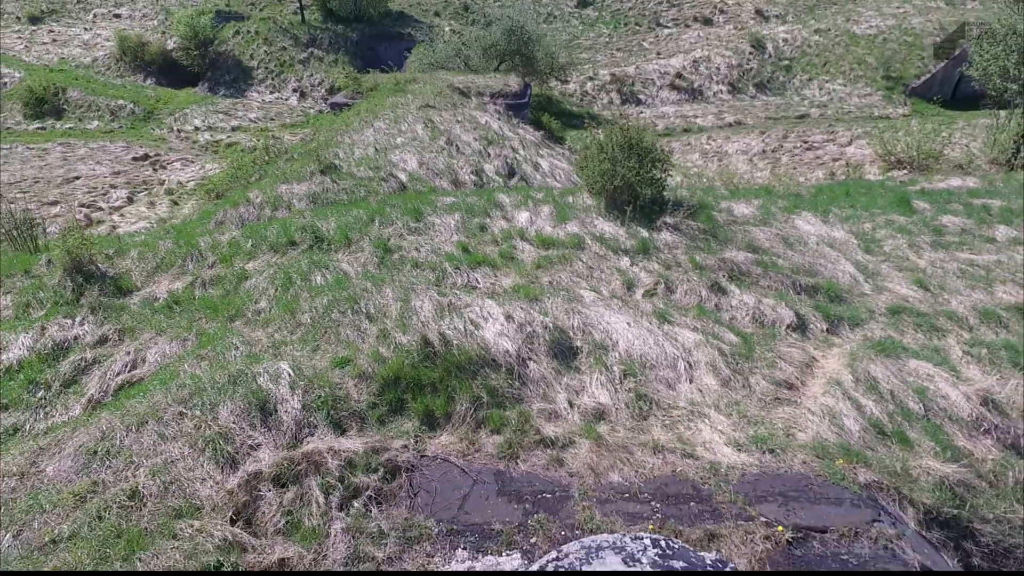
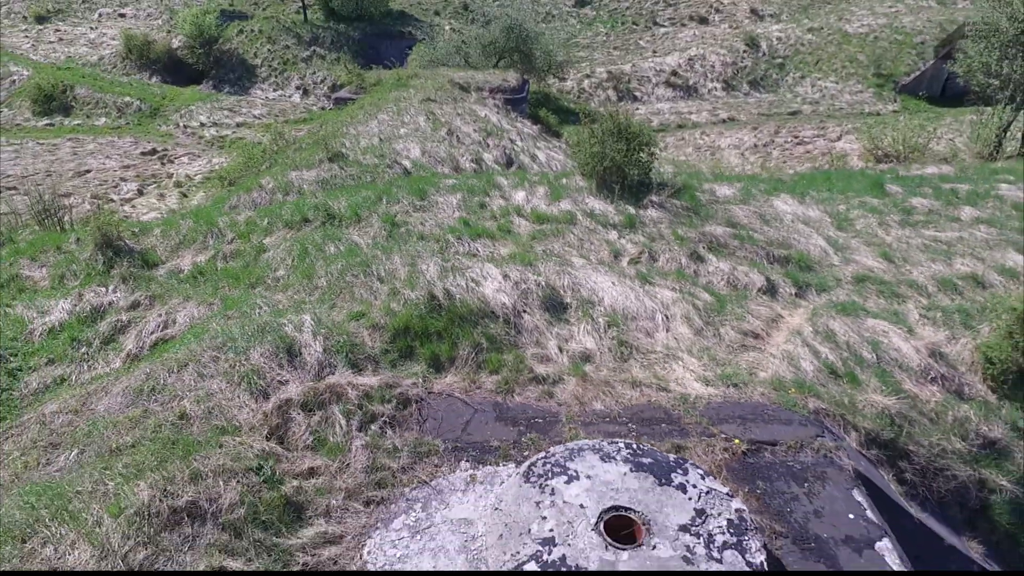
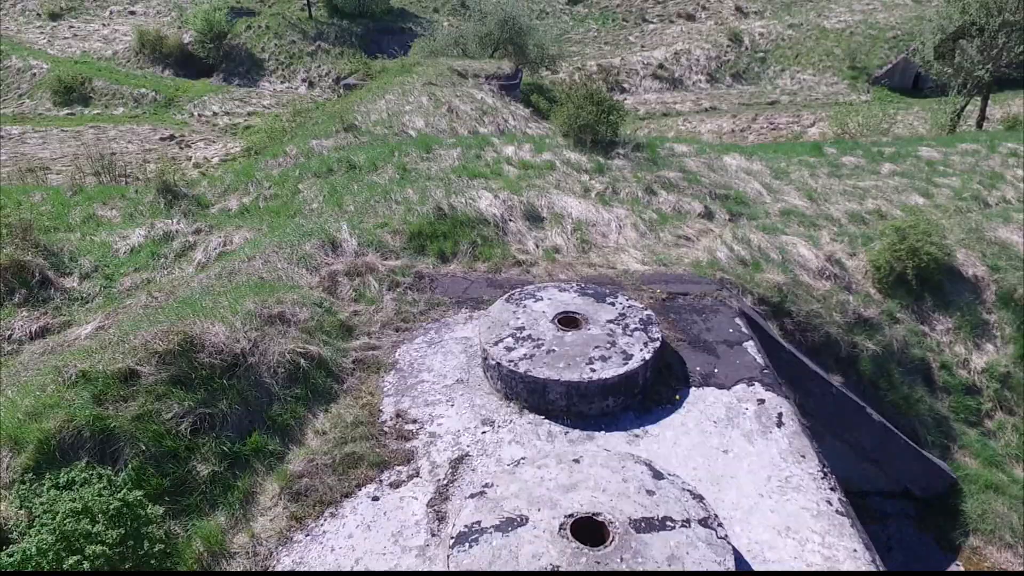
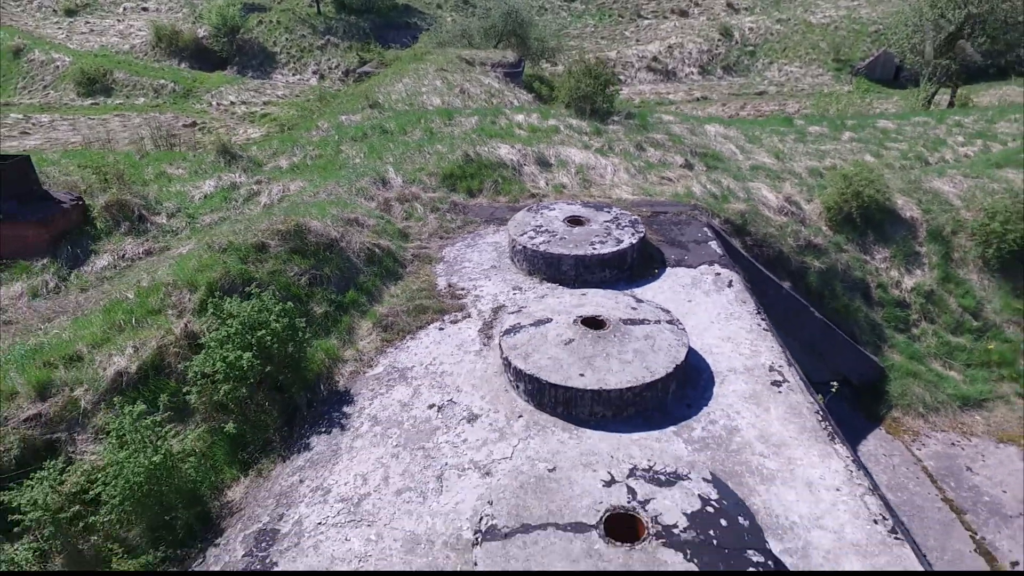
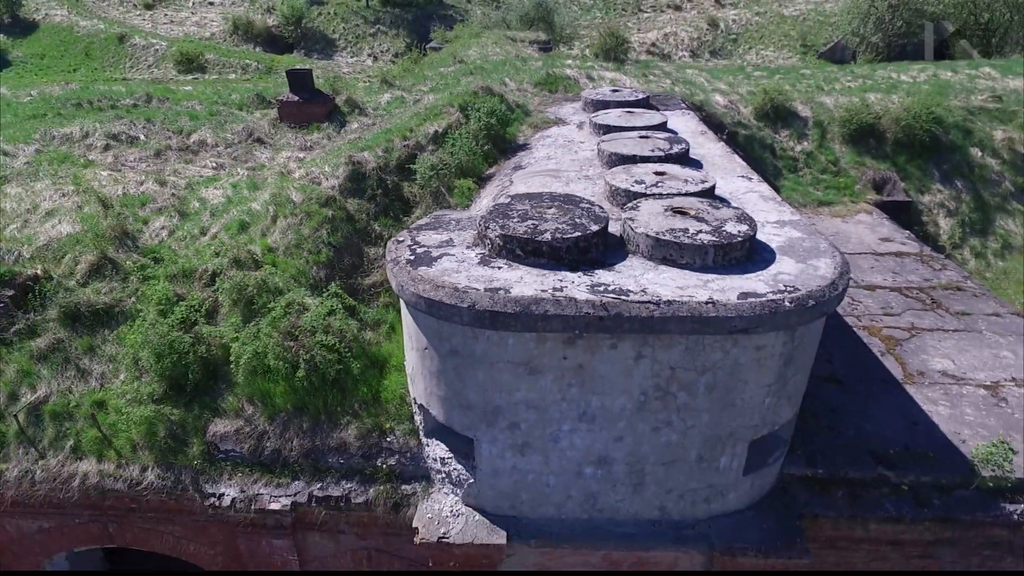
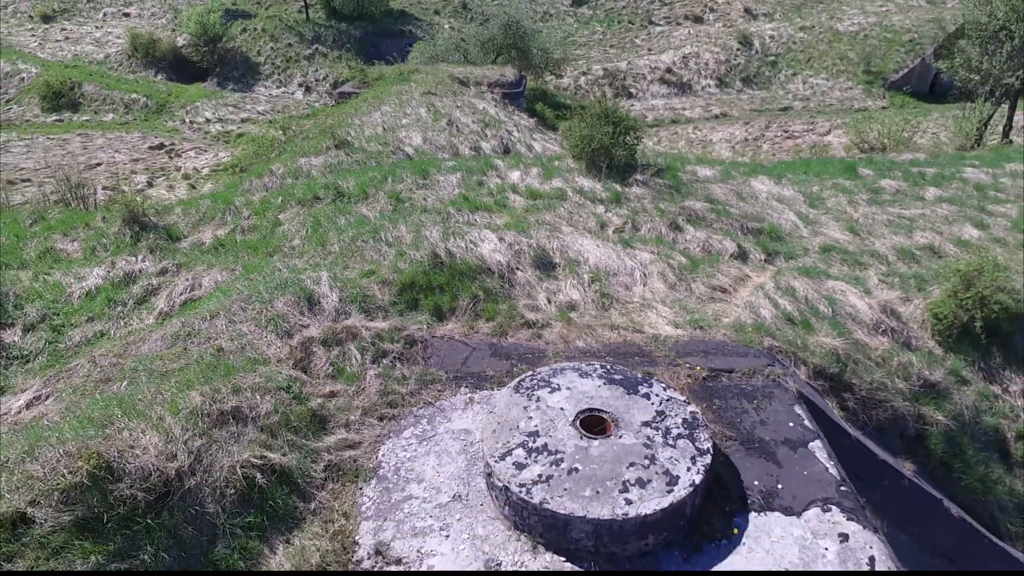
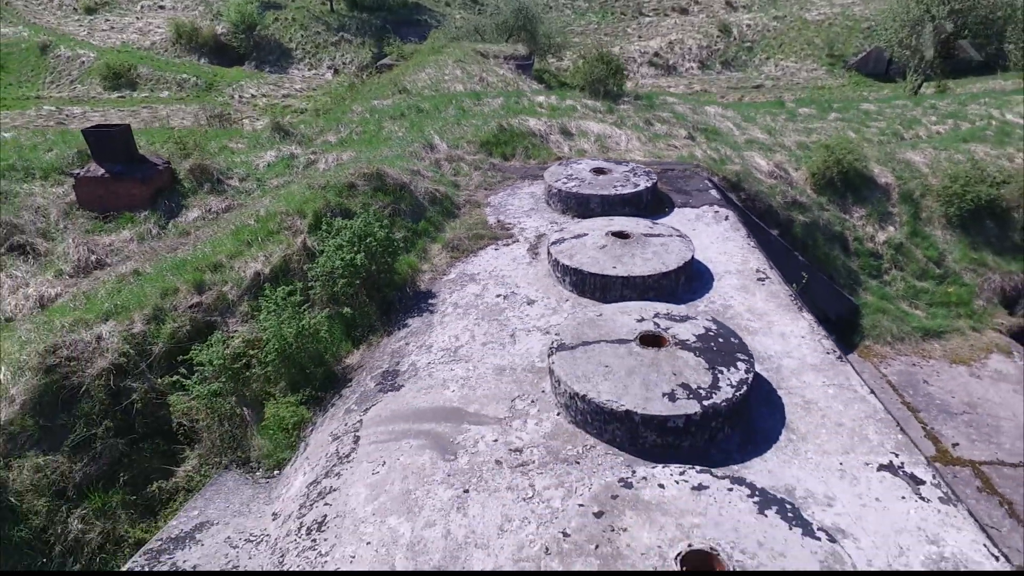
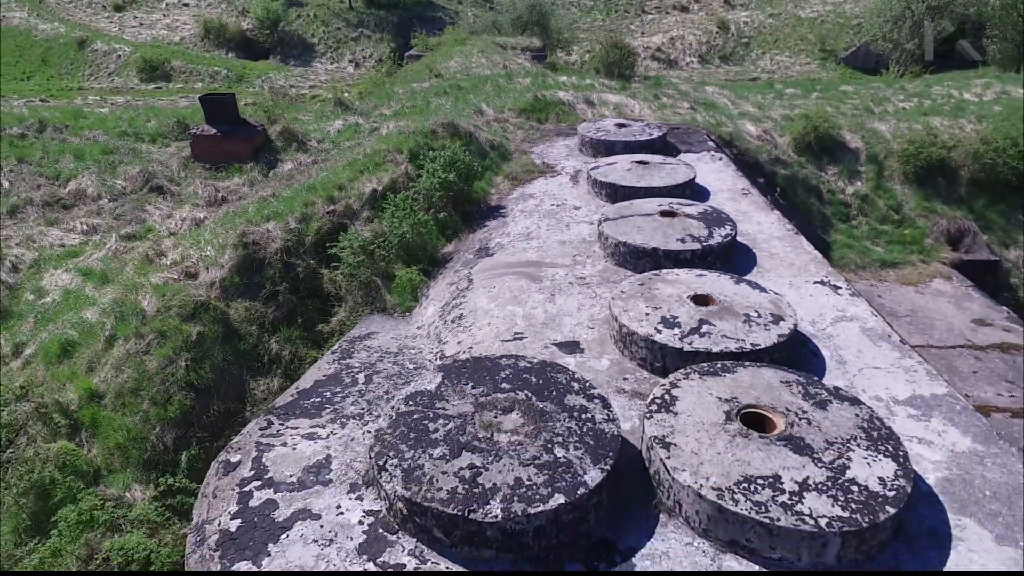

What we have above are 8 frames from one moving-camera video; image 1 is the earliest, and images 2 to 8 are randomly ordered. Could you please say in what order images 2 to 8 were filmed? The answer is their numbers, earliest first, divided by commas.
2, 6, 3, 4, 7, 8, 5
